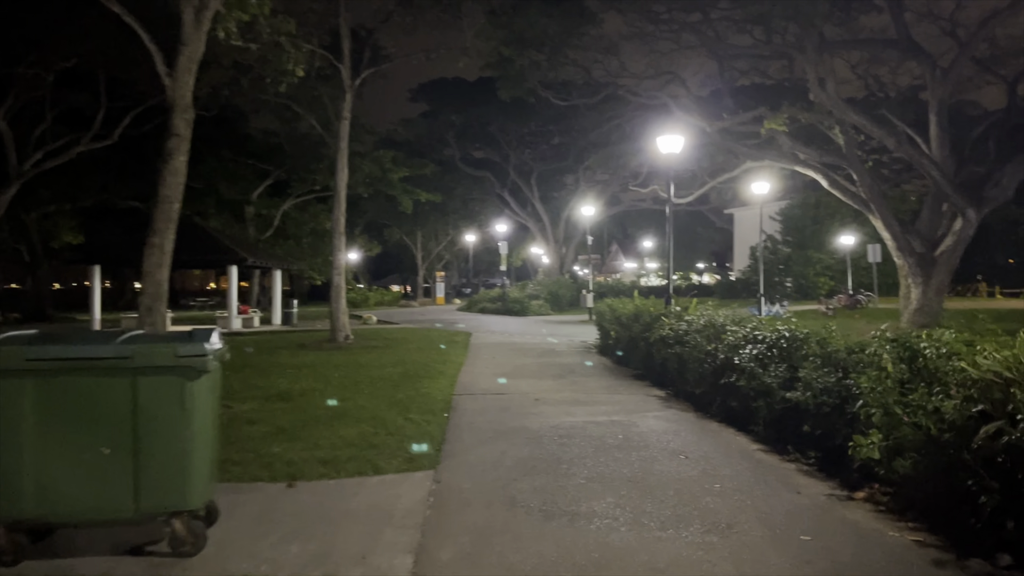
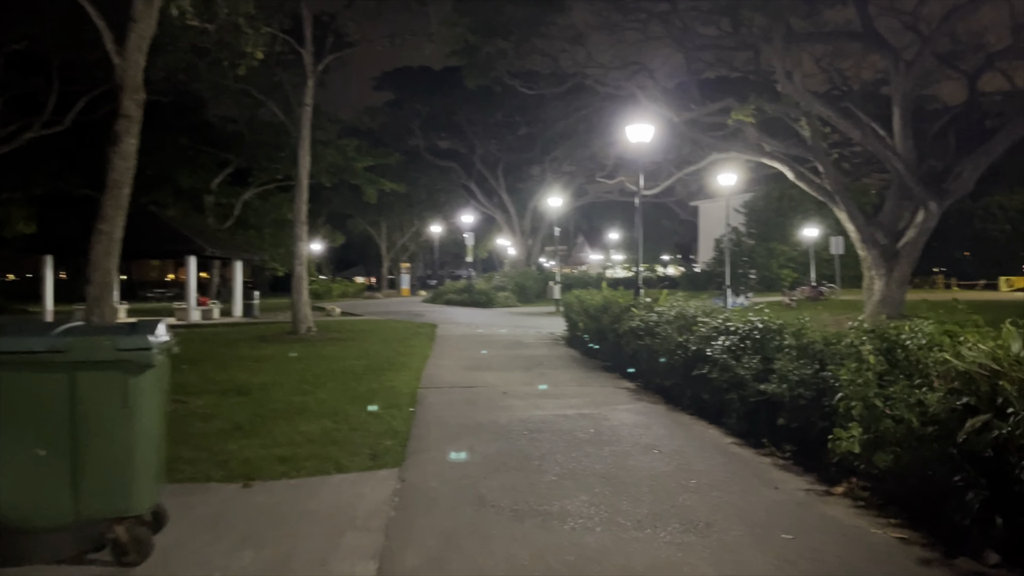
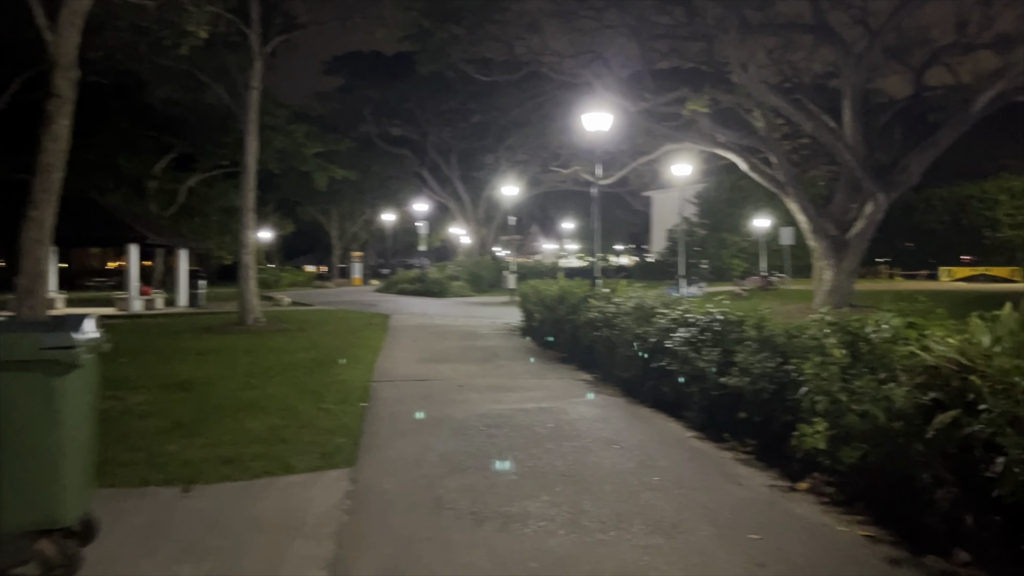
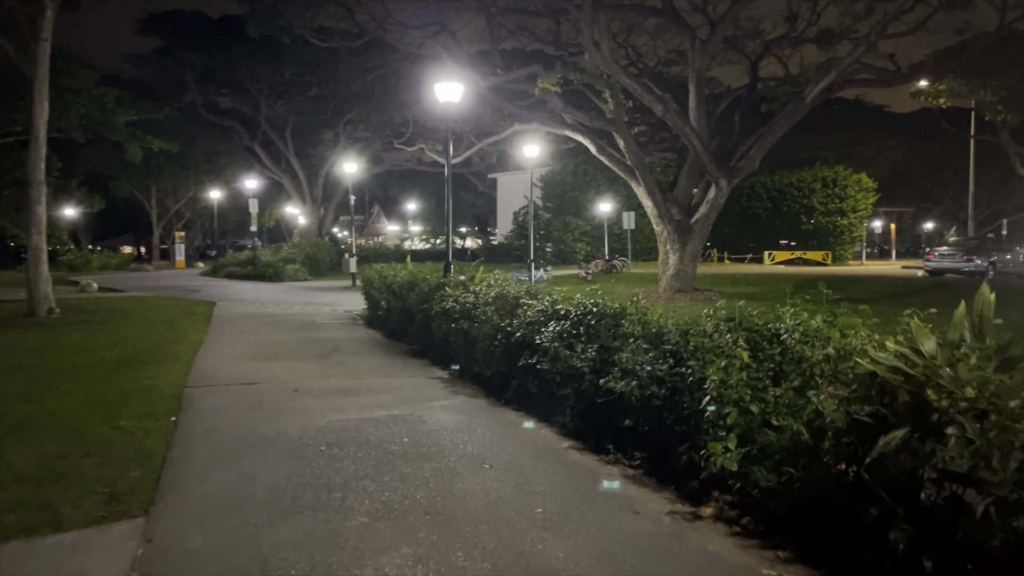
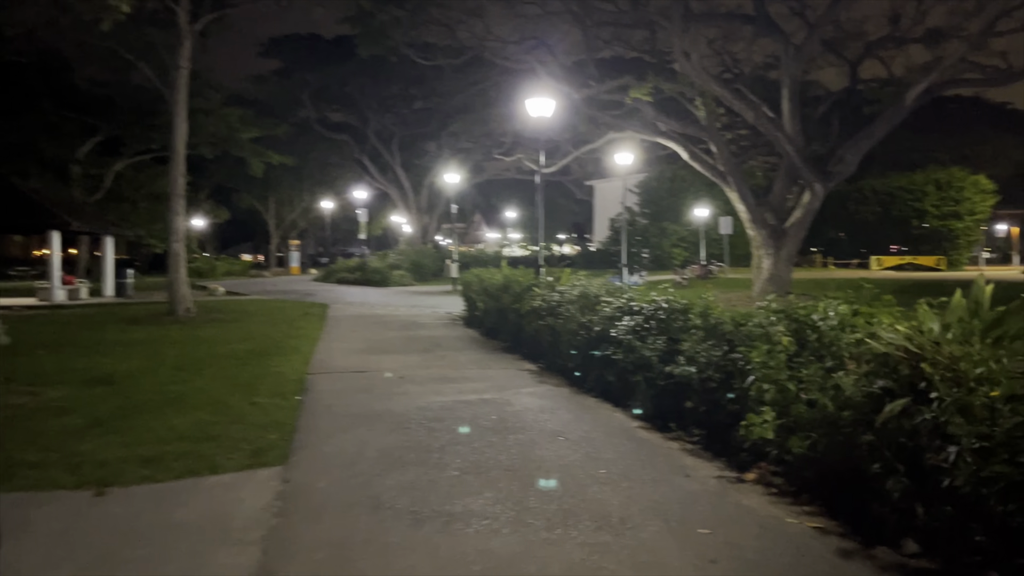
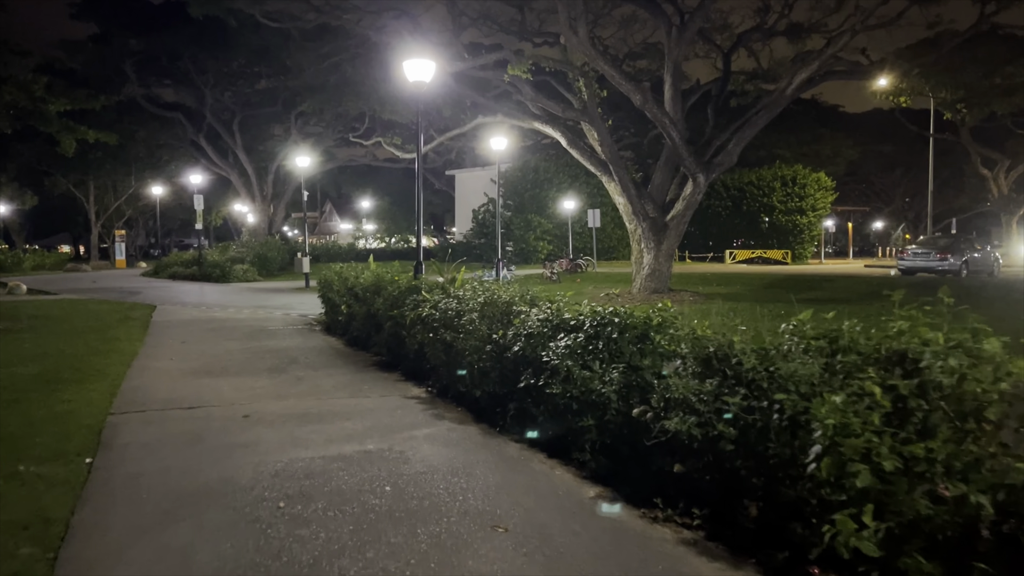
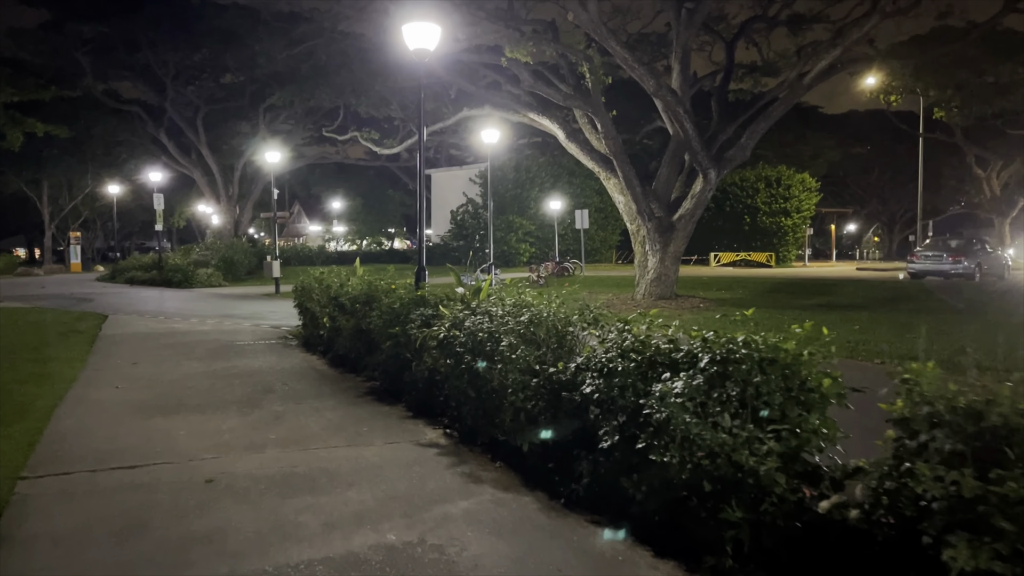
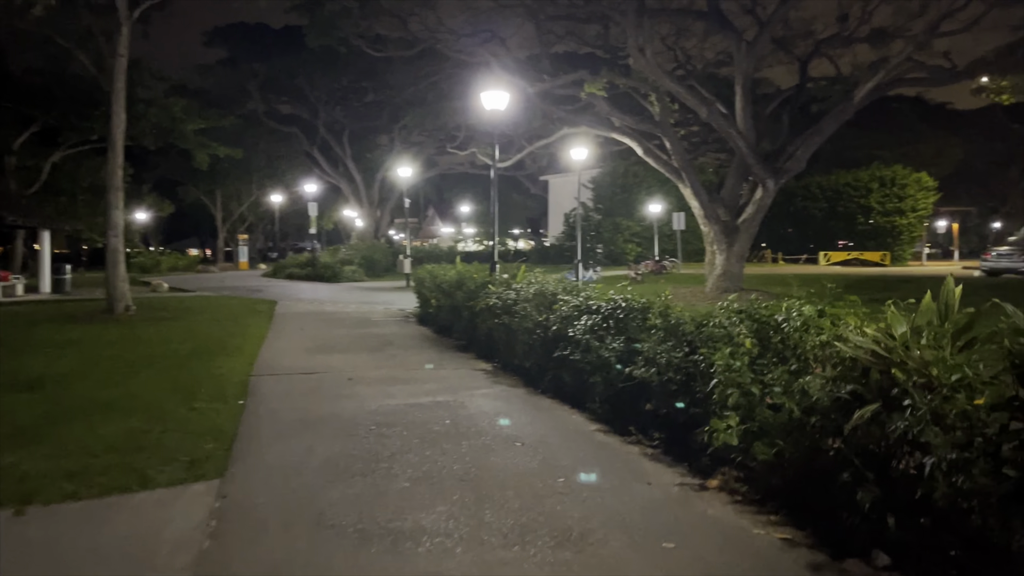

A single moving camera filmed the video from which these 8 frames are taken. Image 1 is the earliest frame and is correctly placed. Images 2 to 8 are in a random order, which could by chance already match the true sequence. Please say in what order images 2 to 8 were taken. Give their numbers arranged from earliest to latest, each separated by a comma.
2, 3, 5, 8, 4, 6, 7
